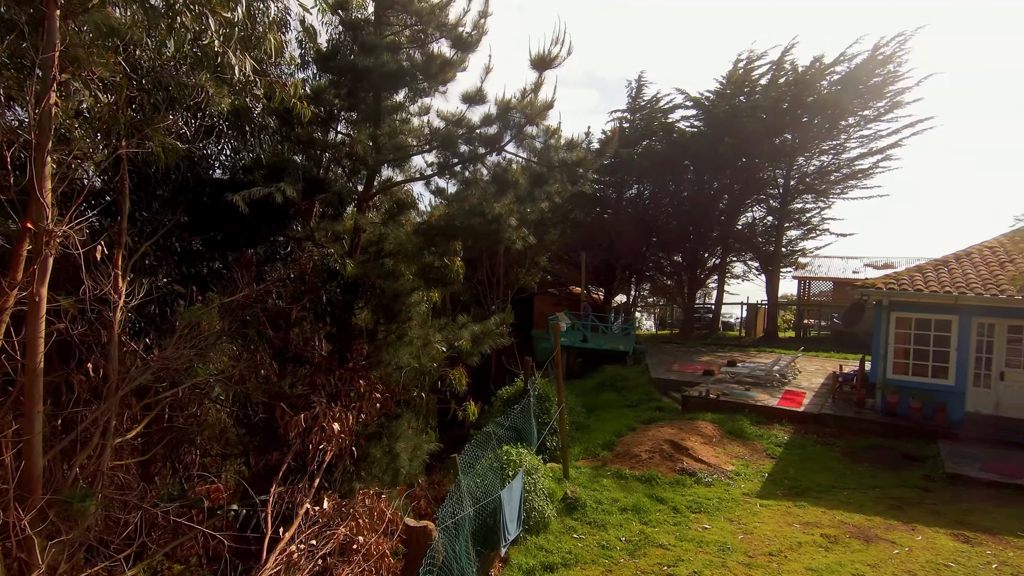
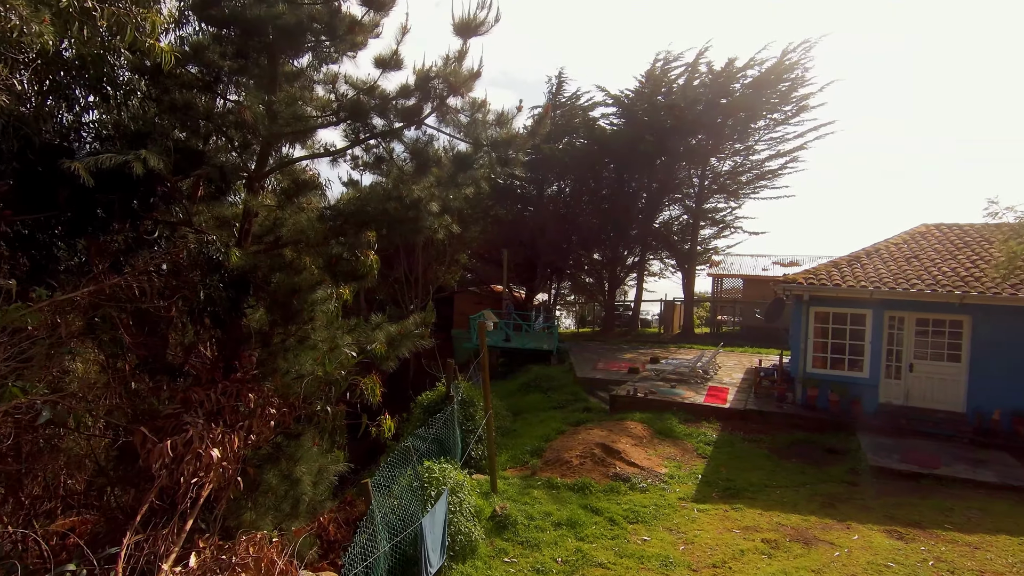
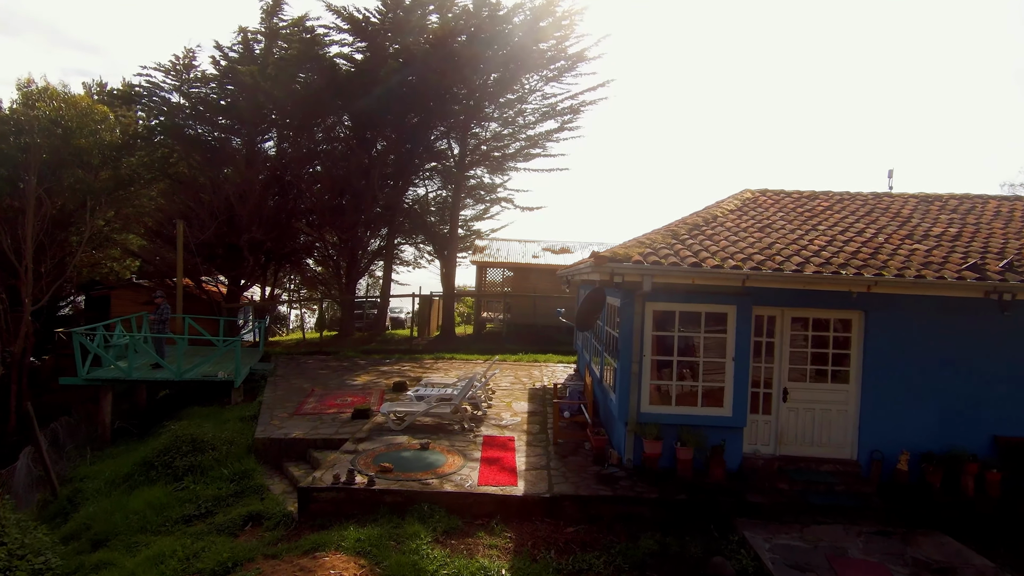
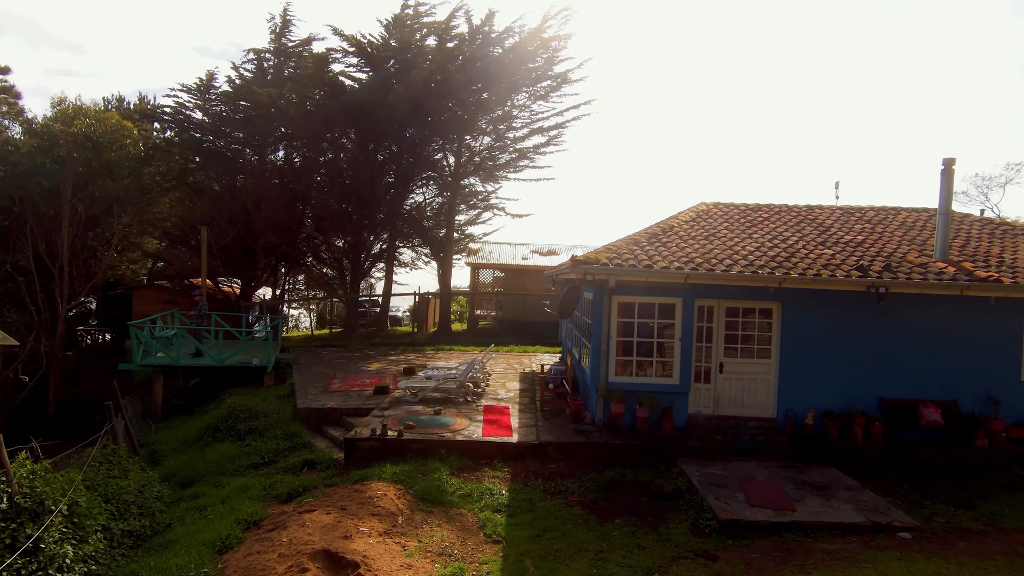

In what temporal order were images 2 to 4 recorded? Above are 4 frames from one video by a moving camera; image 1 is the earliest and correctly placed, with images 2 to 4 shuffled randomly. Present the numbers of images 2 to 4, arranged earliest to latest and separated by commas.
2, 4, 3
